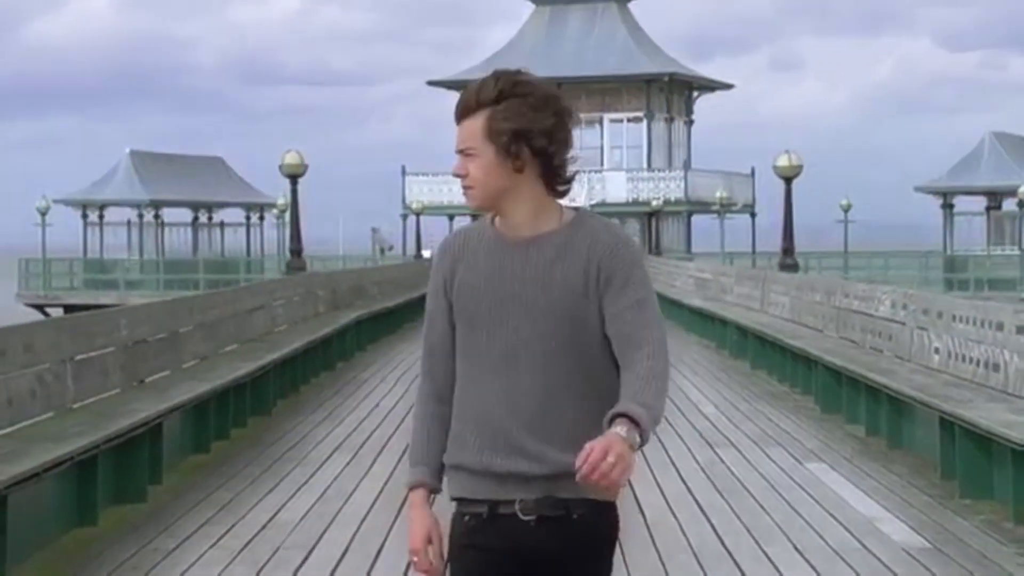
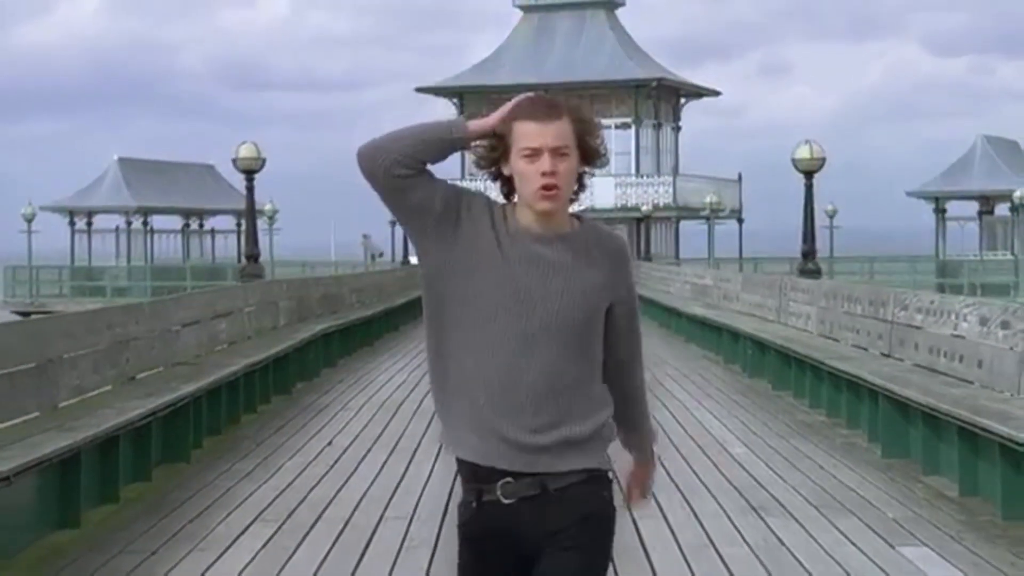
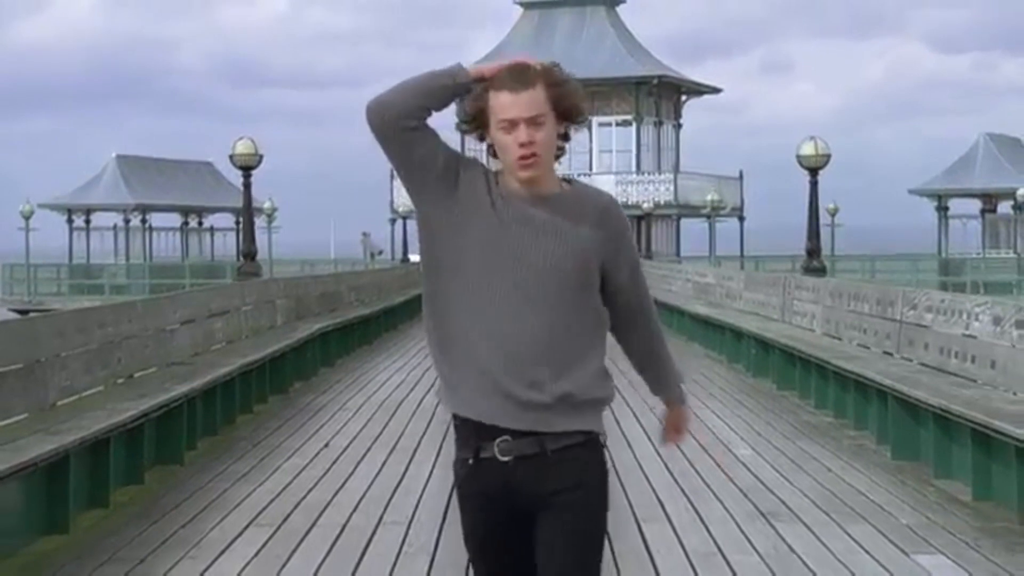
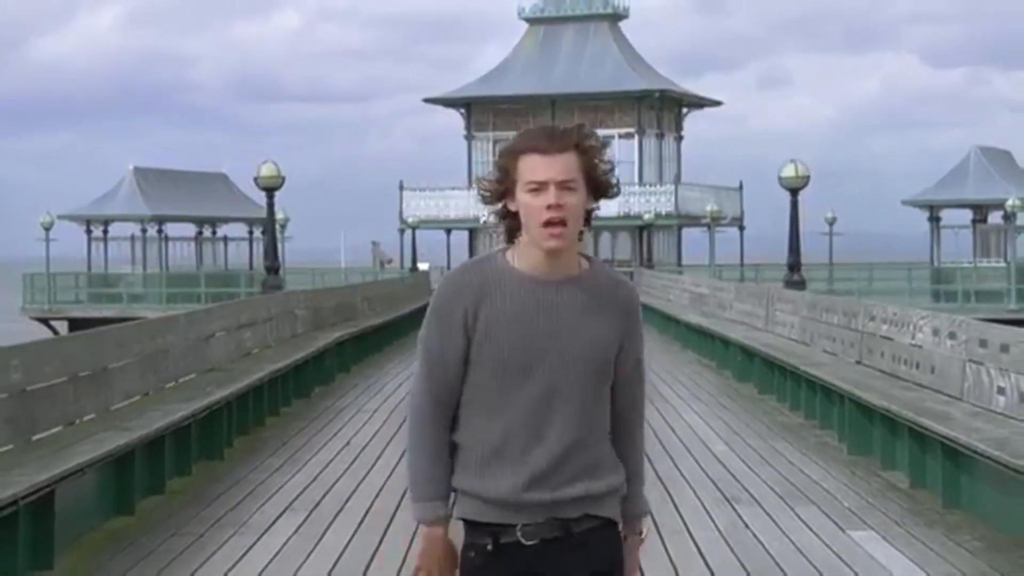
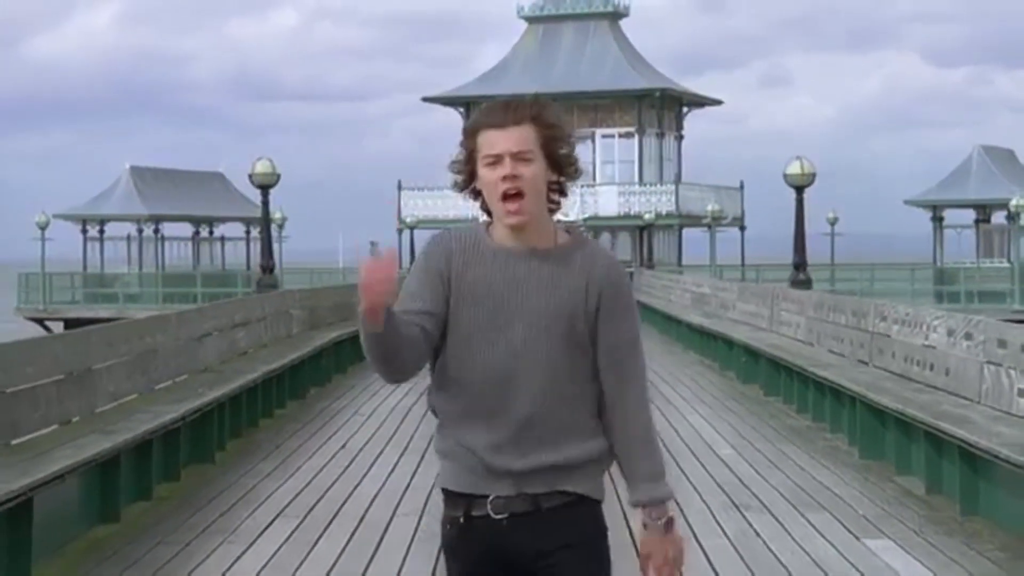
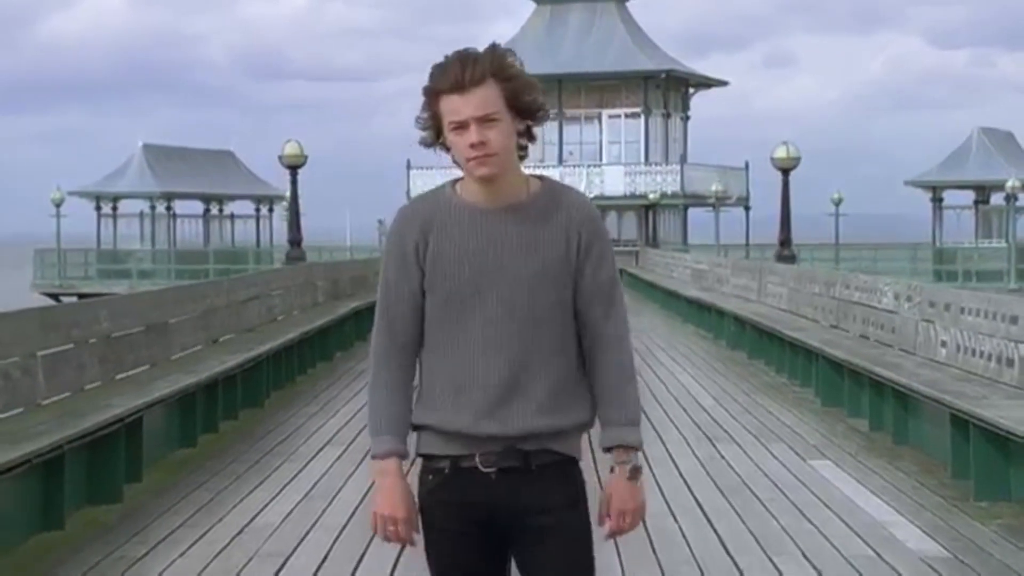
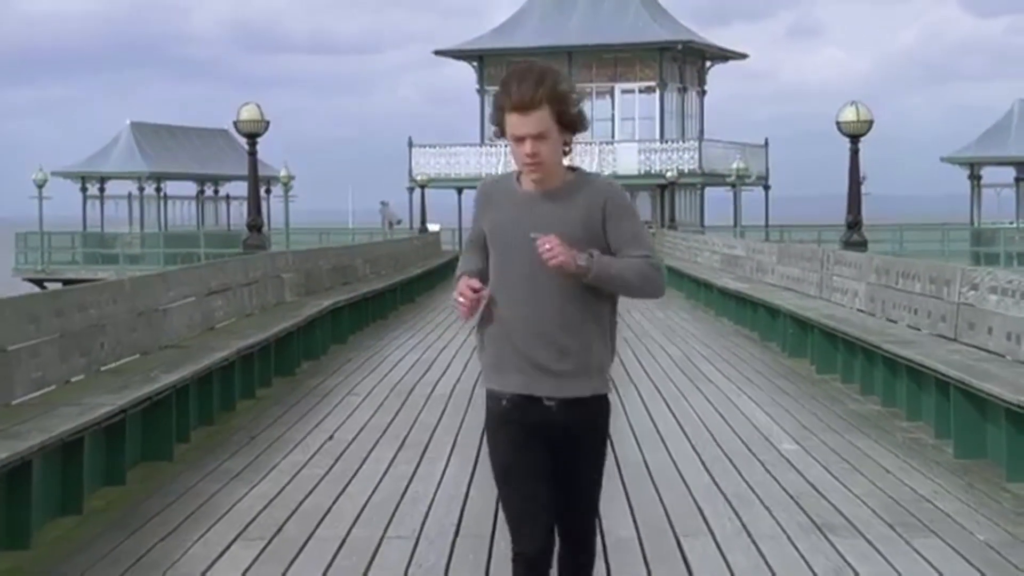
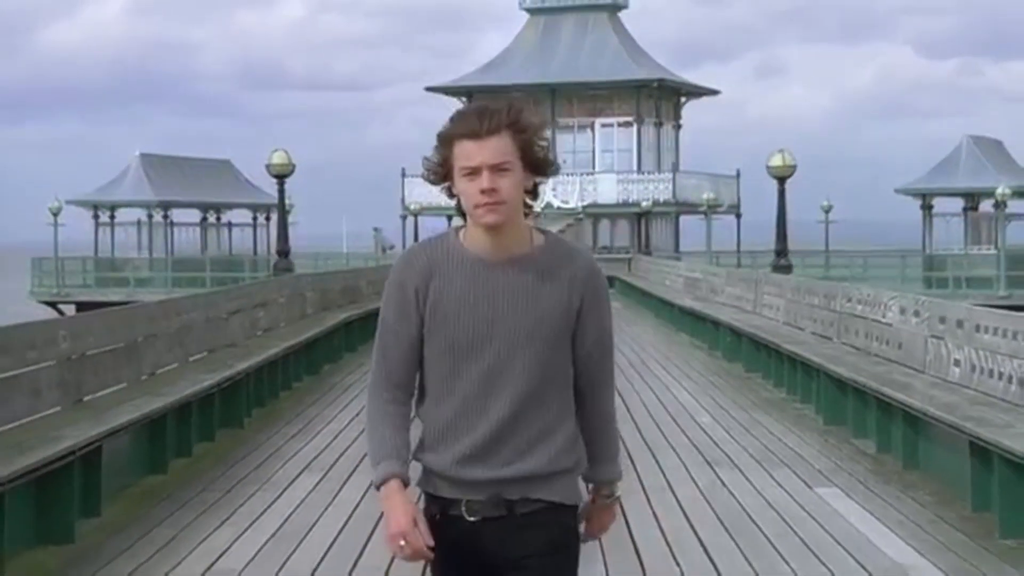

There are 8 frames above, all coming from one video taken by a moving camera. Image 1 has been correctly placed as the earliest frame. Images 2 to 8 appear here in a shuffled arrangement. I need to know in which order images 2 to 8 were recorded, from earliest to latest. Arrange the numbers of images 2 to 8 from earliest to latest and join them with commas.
6, 8, 4, 5, 2, 3, 7
